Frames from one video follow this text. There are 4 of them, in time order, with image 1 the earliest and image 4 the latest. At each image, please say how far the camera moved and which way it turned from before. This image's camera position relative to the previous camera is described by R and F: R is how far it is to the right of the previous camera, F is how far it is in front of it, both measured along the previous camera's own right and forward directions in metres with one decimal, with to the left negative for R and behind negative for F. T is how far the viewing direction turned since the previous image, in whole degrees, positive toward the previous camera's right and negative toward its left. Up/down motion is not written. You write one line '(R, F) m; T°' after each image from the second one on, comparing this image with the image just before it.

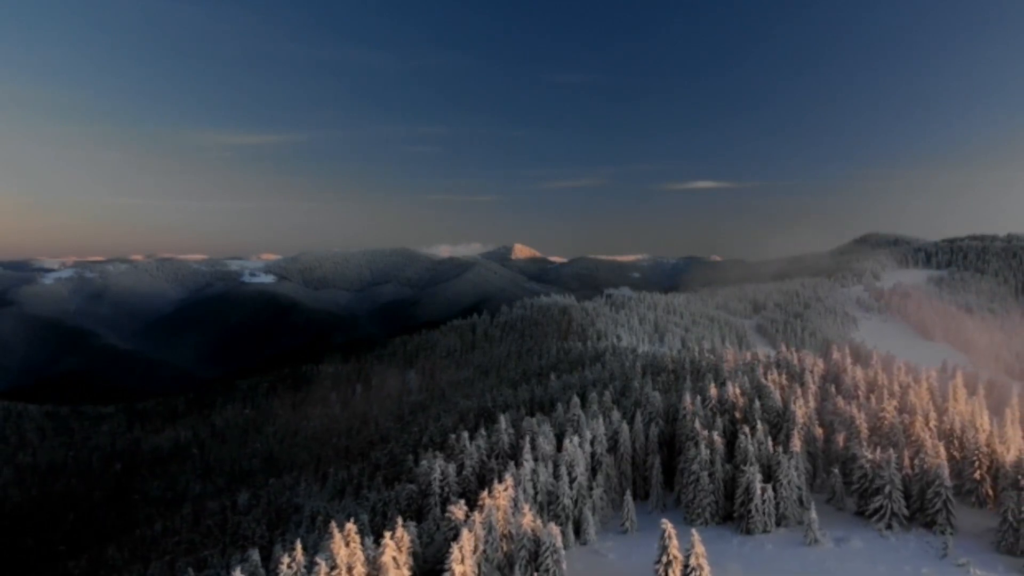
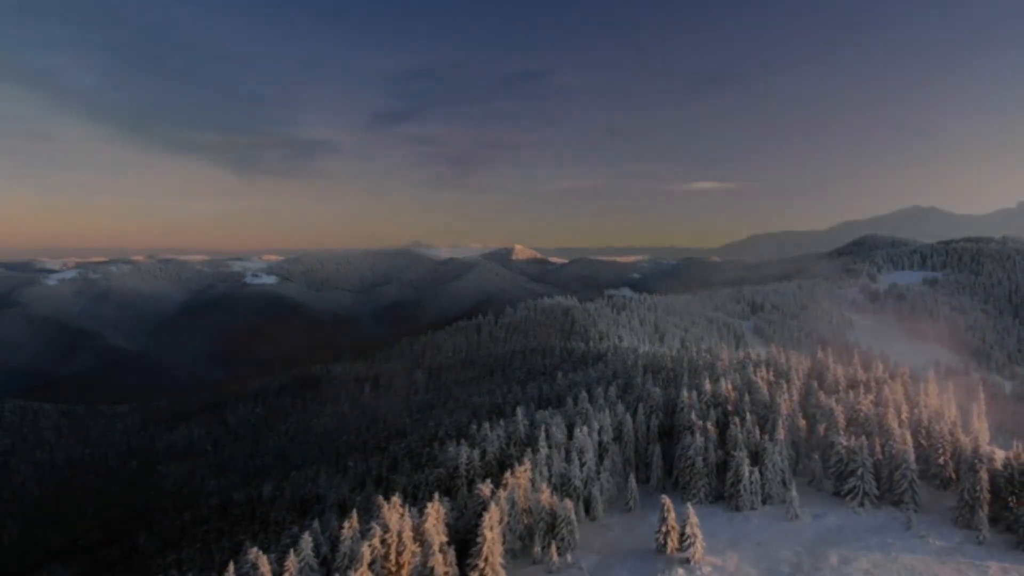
(-1.7, -6.9) m; 0°
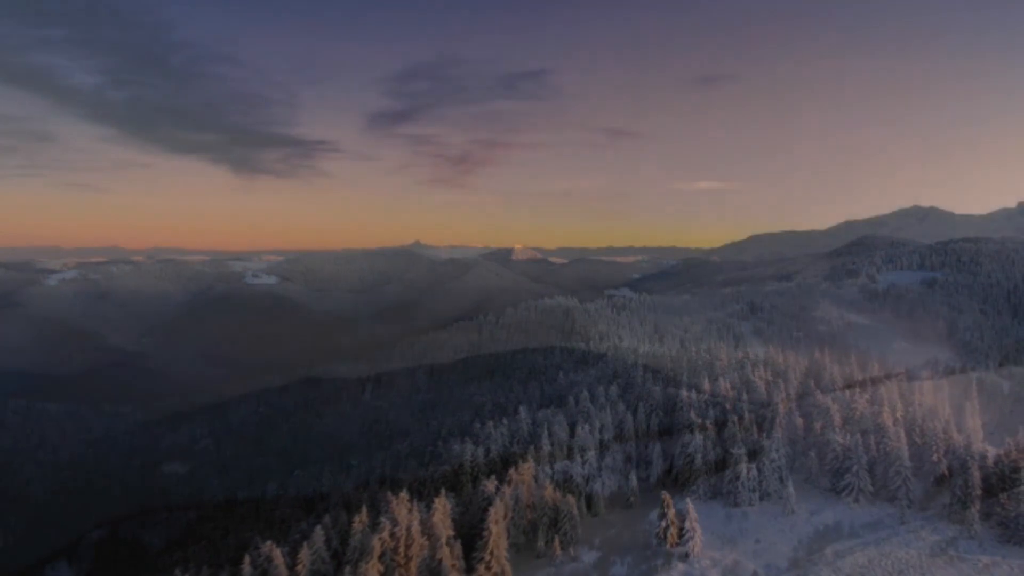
(-0.4, -1.4) m; 0°
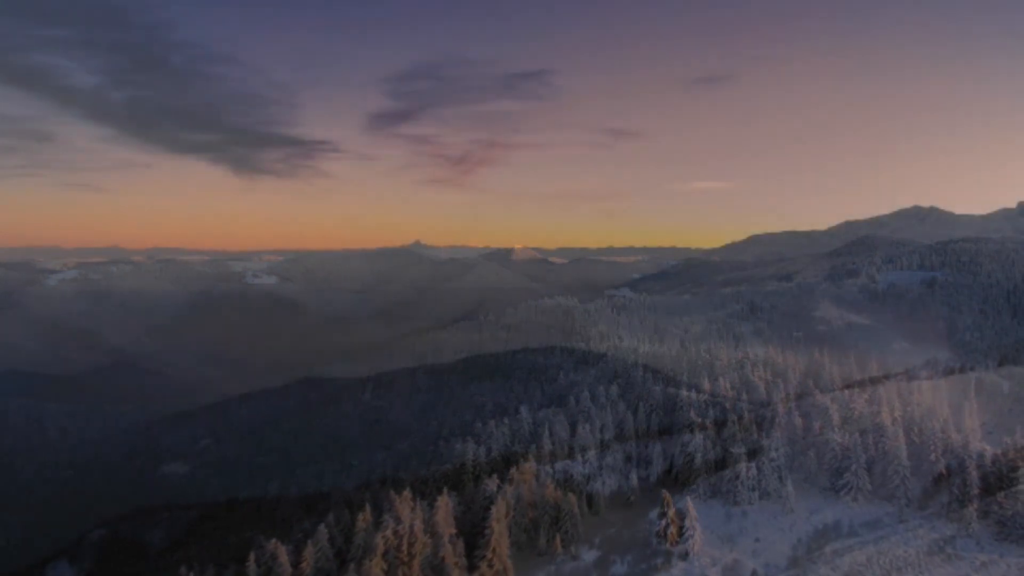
(-0.1, -0.5) m; 0°
